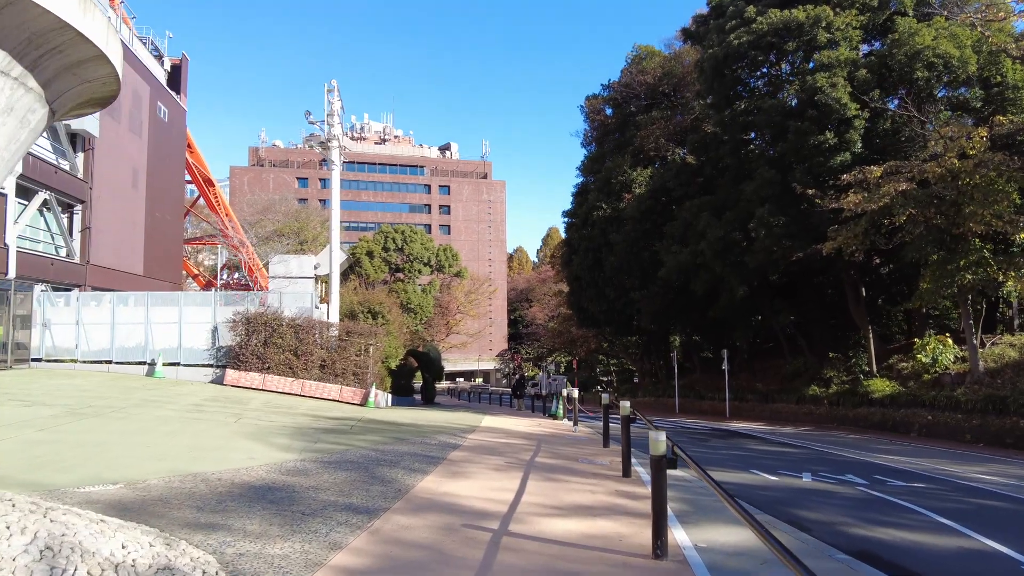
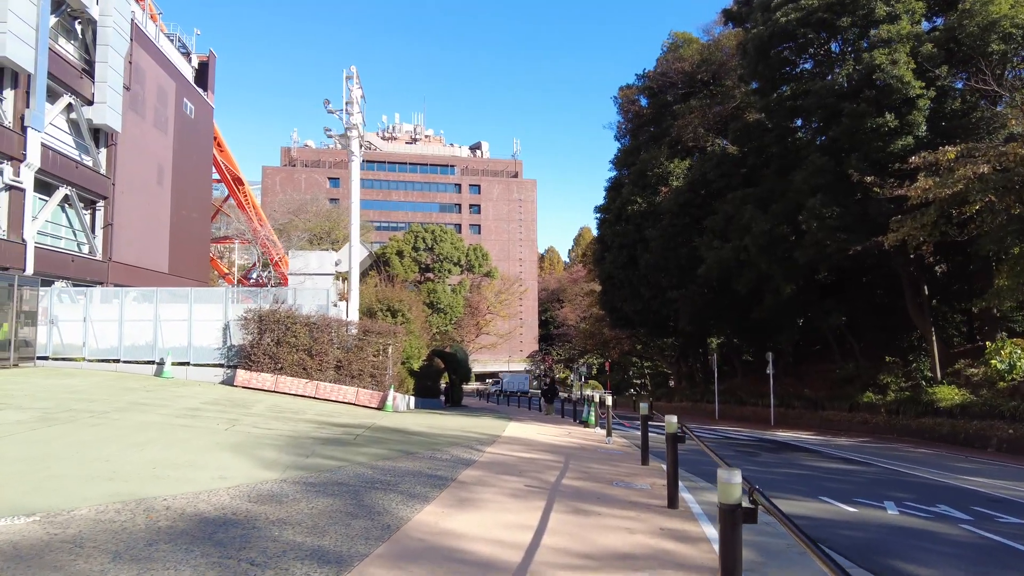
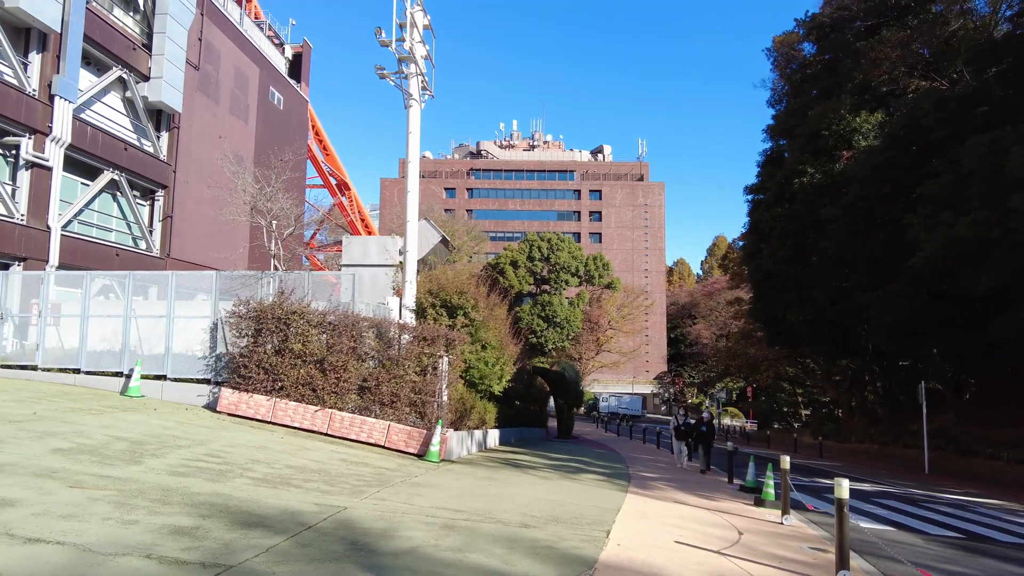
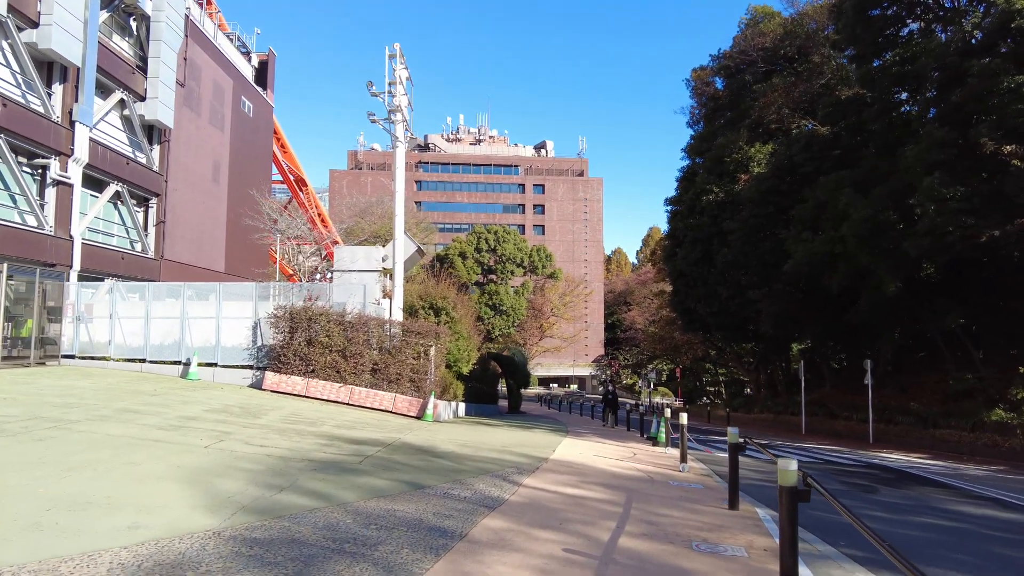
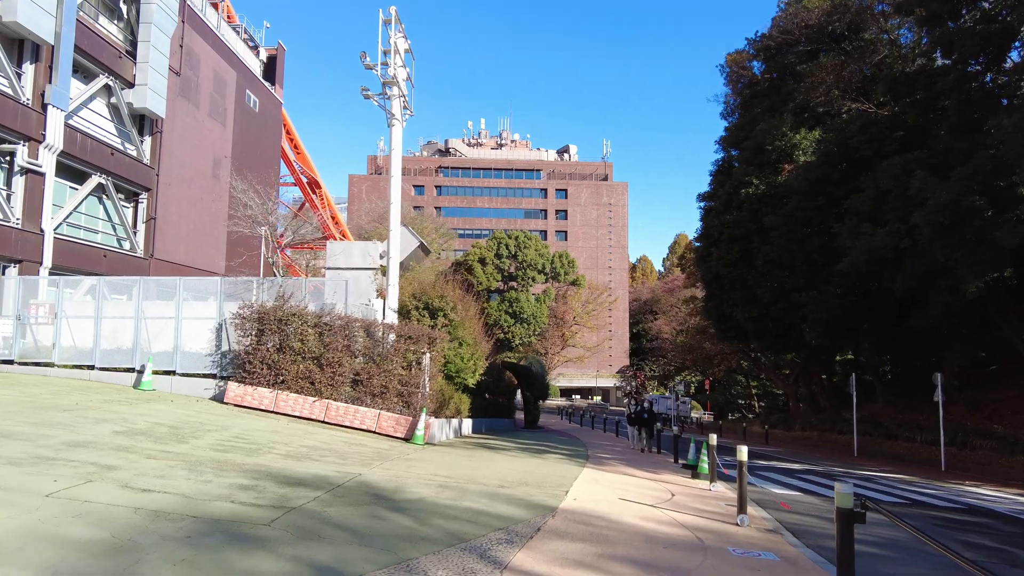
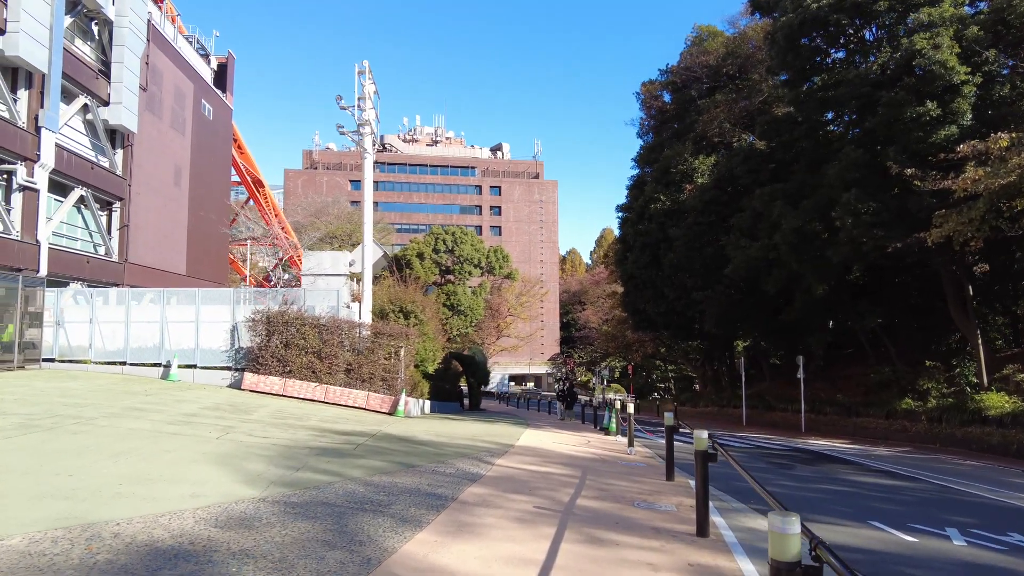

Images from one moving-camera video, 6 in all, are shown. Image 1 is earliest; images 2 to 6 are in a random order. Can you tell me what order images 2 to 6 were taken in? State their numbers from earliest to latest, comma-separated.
2, 6, 4, 5, 3
